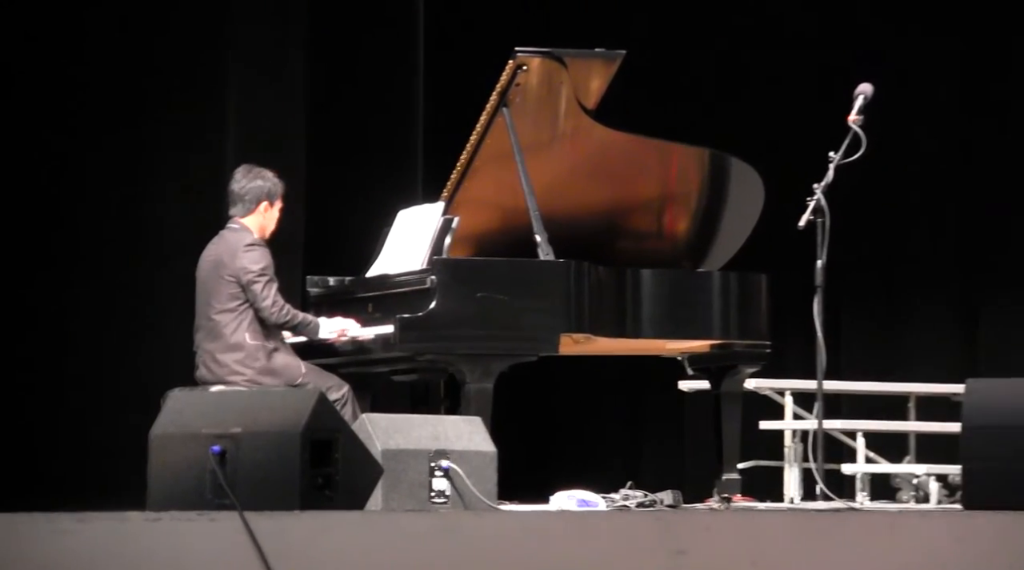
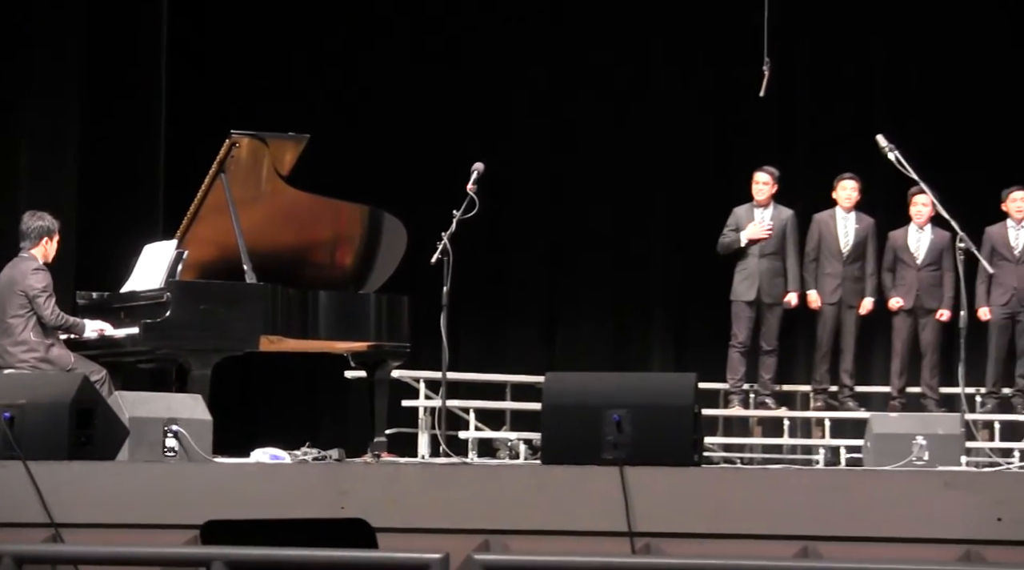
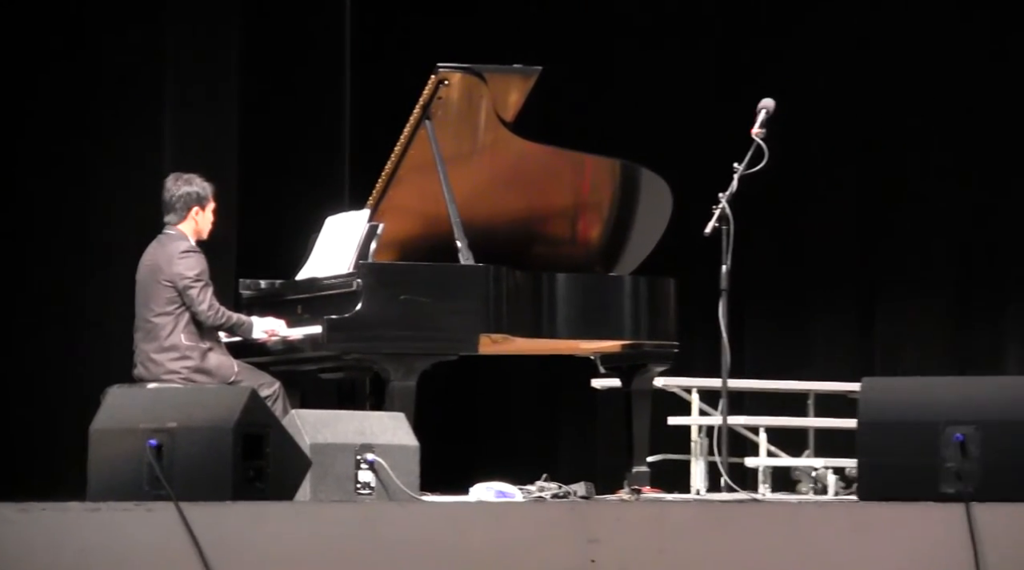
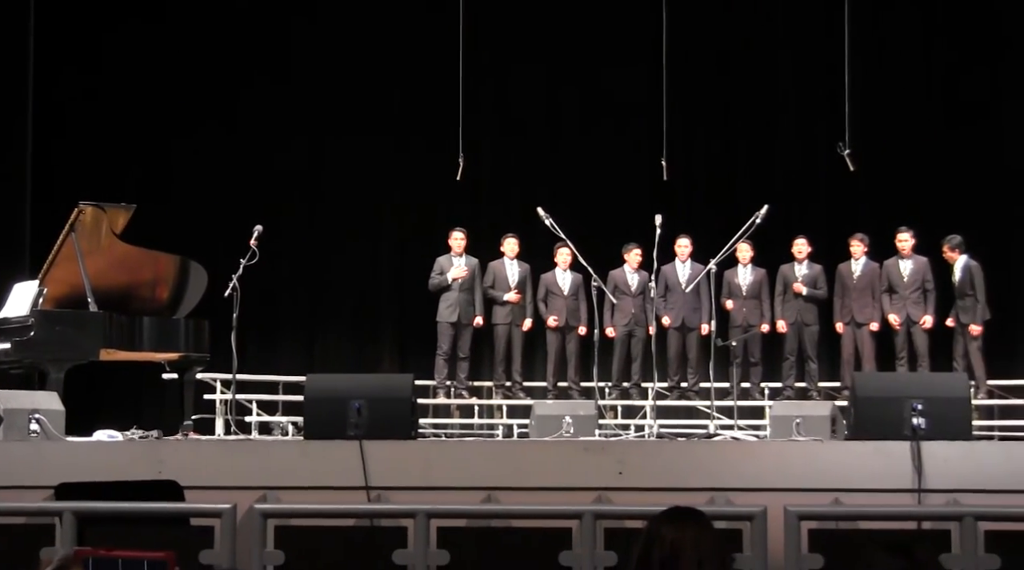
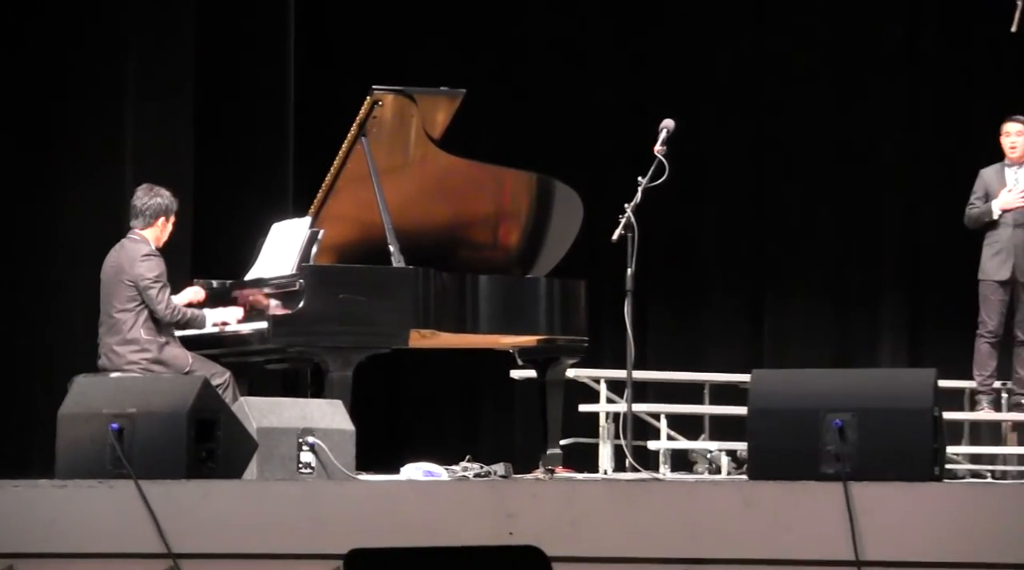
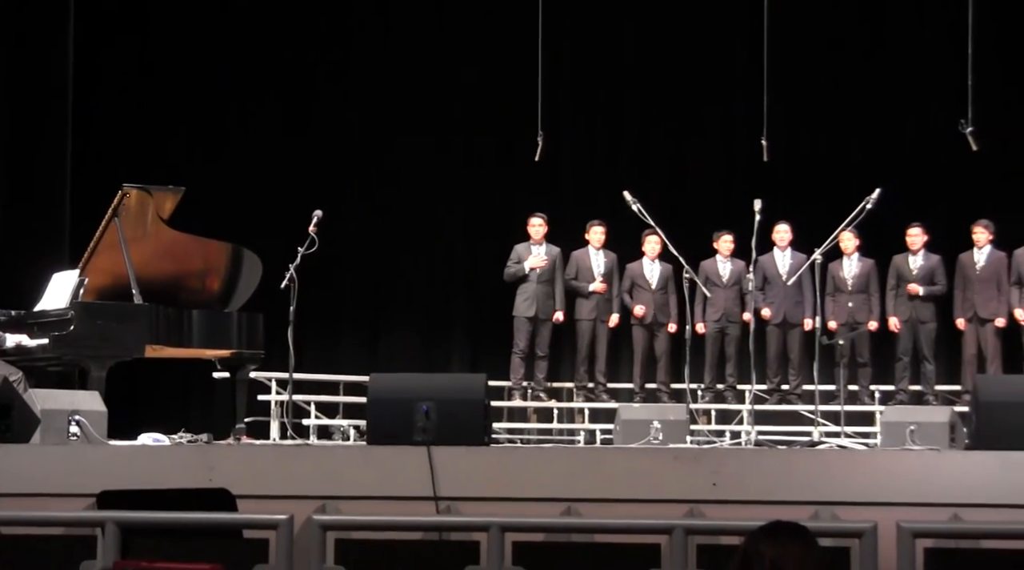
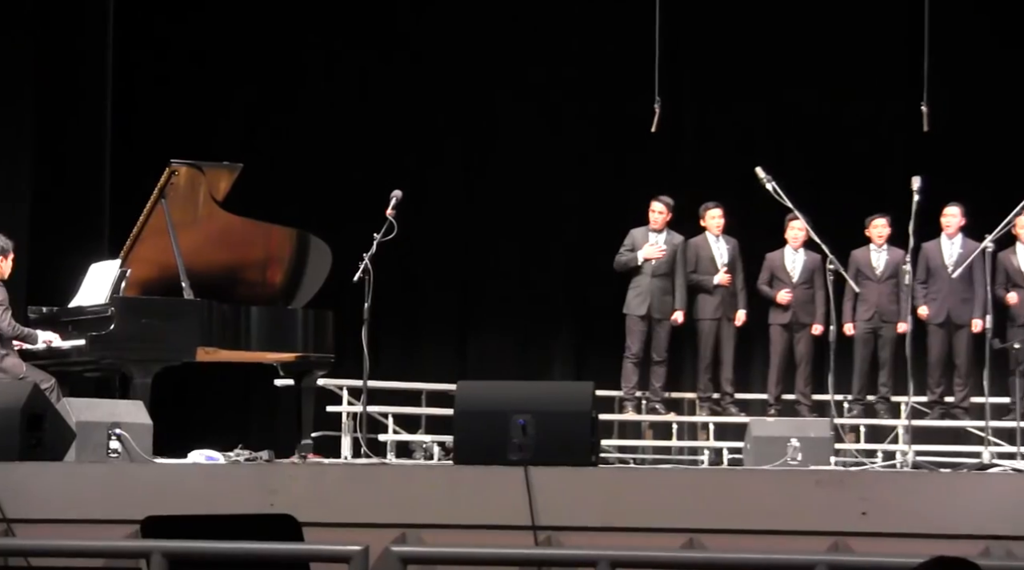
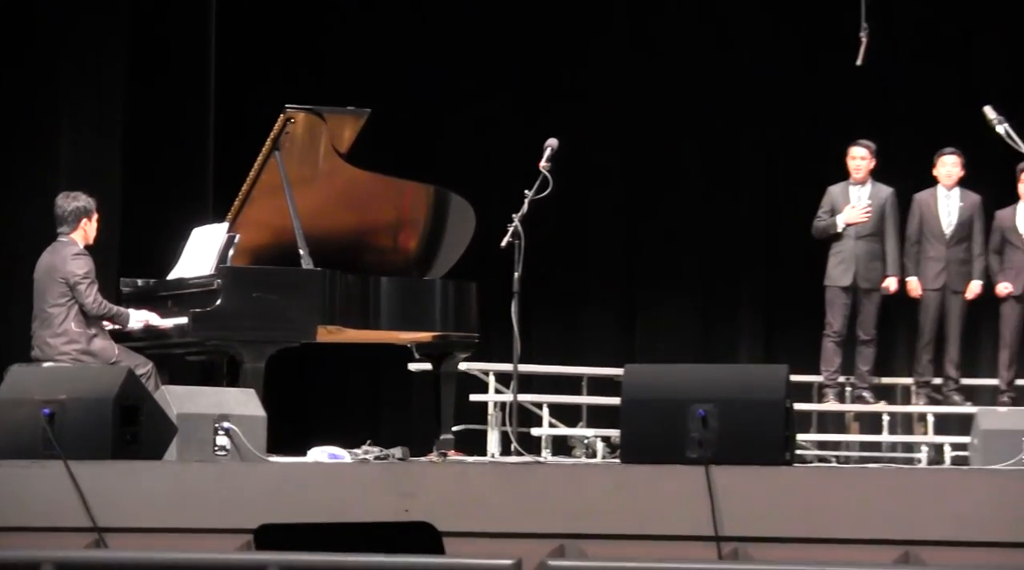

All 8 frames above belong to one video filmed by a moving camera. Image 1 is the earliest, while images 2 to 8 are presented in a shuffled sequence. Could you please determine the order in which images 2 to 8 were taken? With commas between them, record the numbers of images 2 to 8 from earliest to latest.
3, 5, 8, 2, 7, 6, 4
